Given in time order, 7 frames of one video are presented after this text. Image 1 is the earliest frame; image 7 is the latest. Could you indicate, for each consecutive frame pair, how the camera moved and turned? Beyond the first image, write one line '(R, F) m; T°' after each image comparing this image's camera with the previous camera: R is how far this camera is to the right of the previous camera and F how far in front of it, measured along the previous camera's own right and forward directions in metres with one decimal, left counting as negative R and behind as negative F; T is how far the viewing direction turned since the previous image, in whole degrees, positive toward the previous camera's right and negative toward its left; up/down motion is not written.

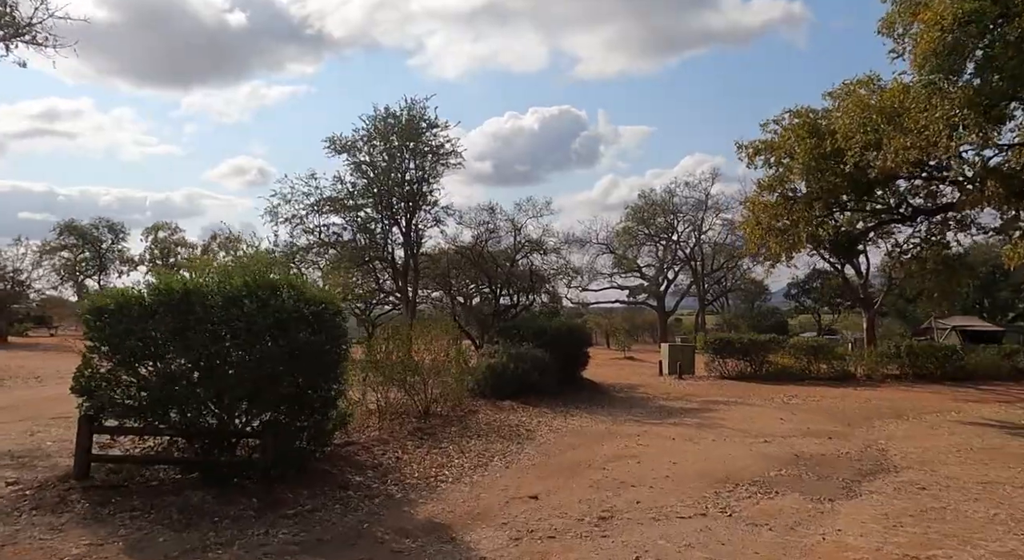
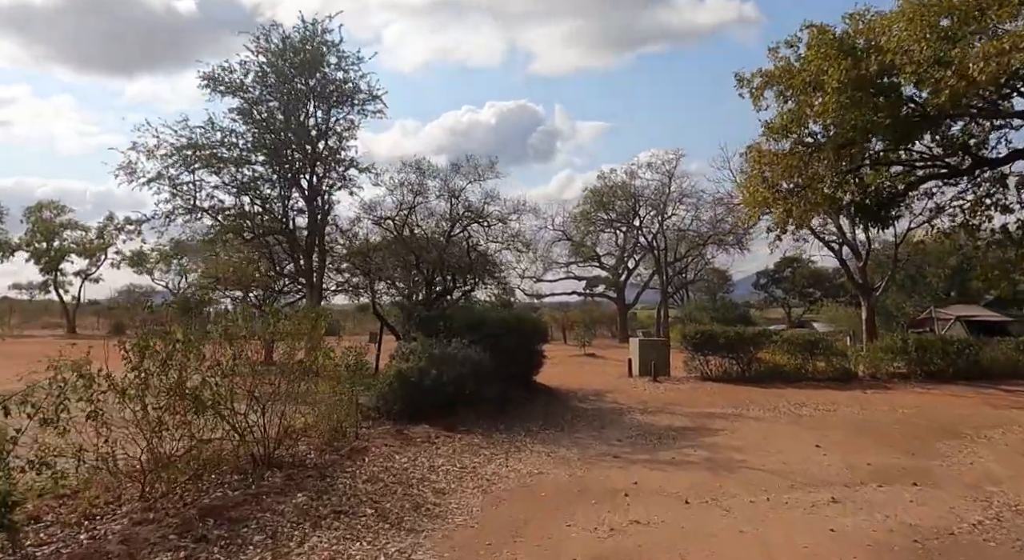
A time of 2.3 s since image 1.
(+0.5, +4.4) m; +3°
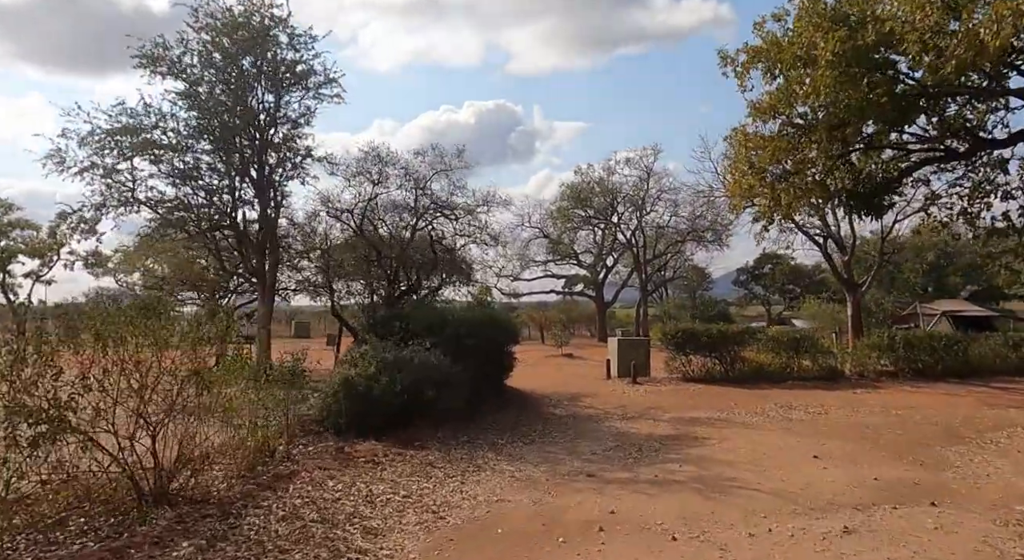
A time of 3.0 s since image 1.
(+0.2, +1.1) m; +2°
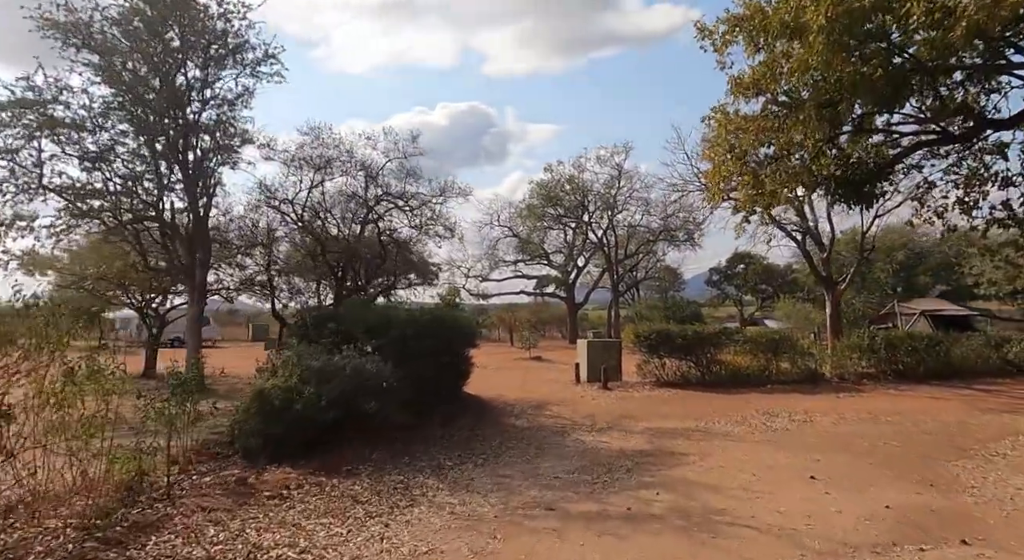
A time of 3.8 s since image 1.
(+0.2, +1.3) m; +2°
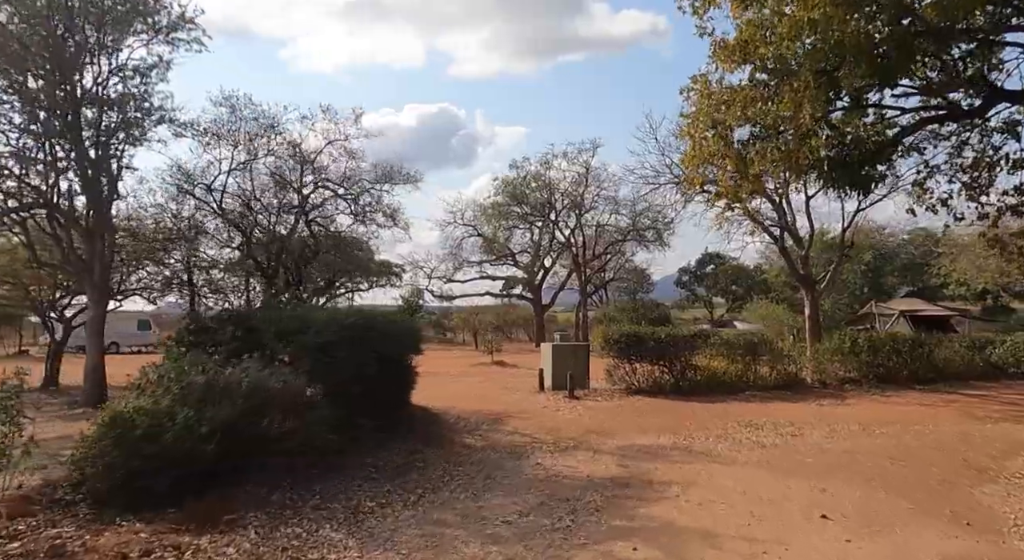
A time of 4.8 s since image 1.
(+0.2, +1.6) m; +2°
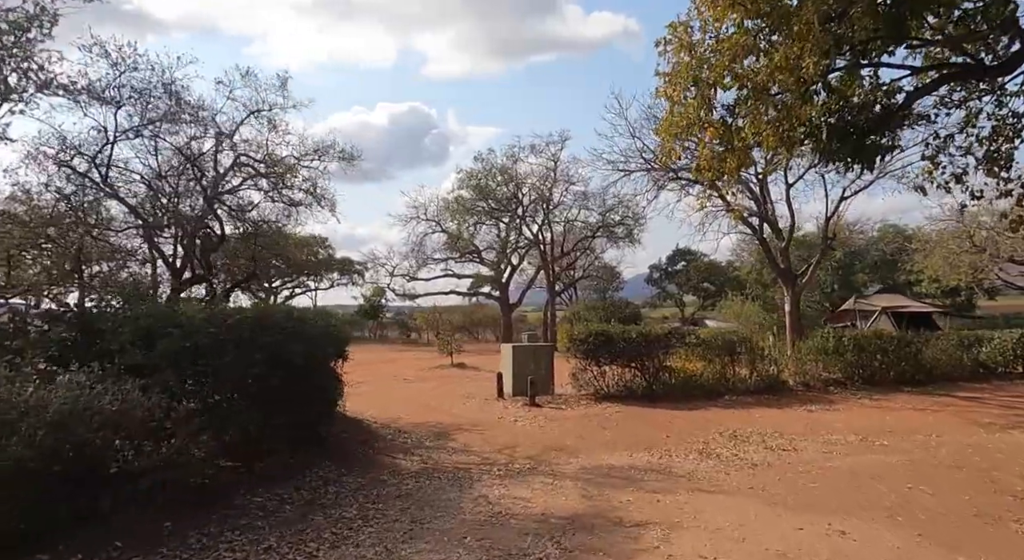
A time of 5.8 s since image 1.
(+0.3, +1.7) m; +2°
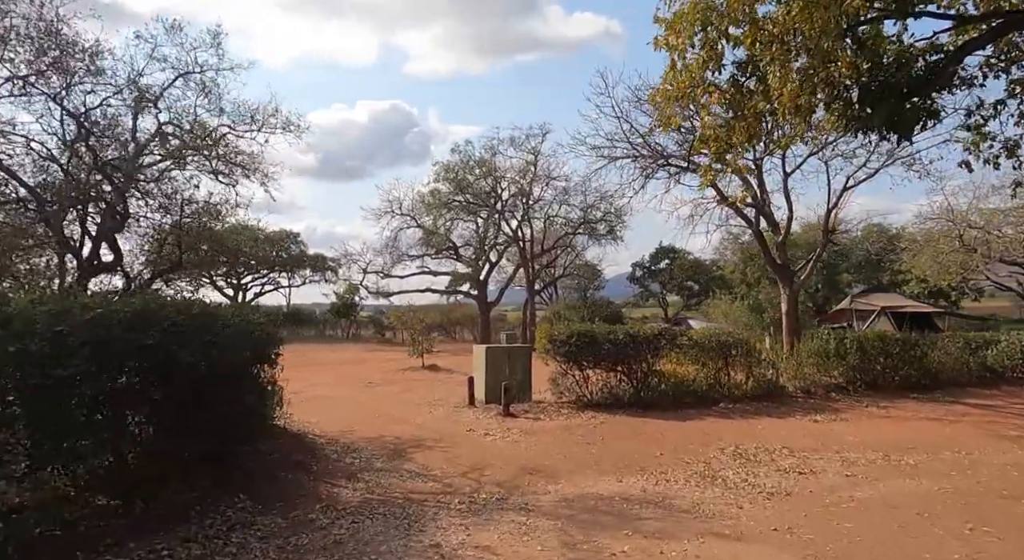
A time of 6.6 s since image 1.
(+0.1, +1.6) m; +1°
